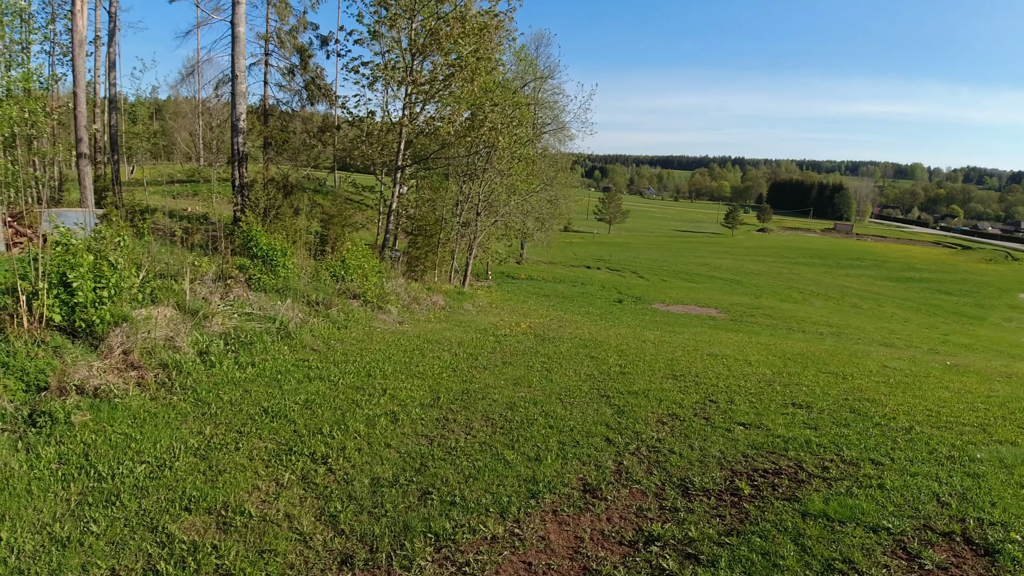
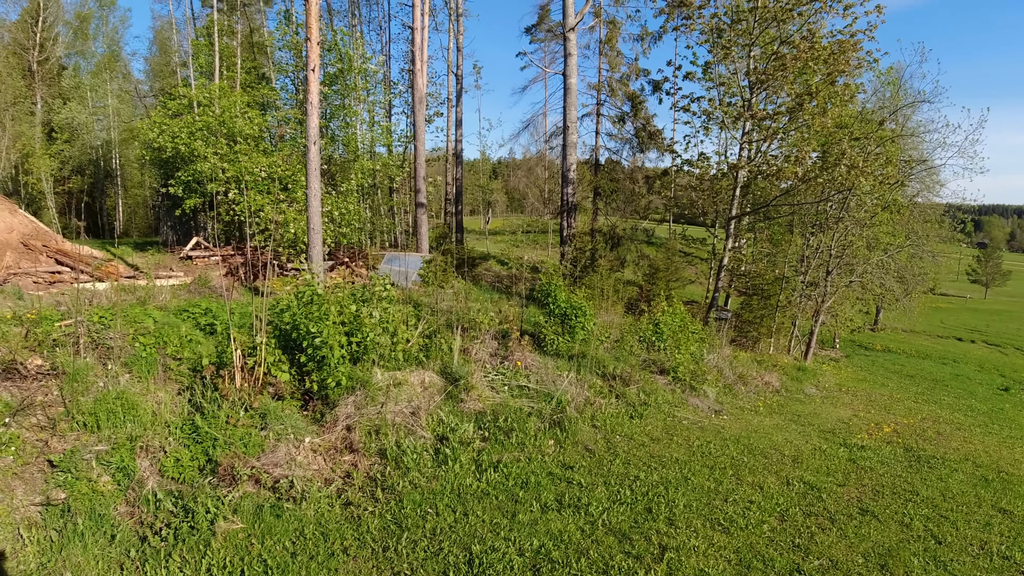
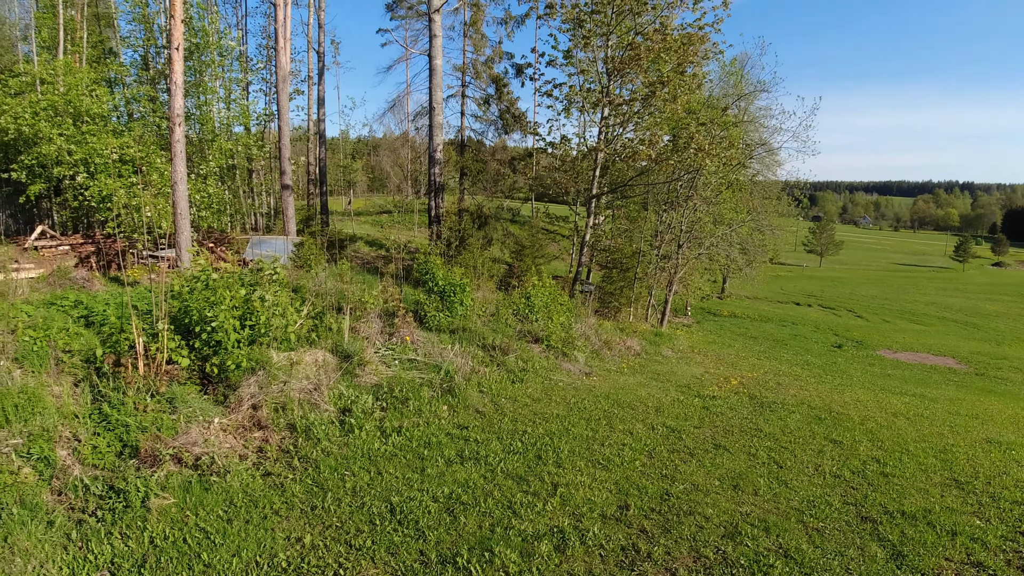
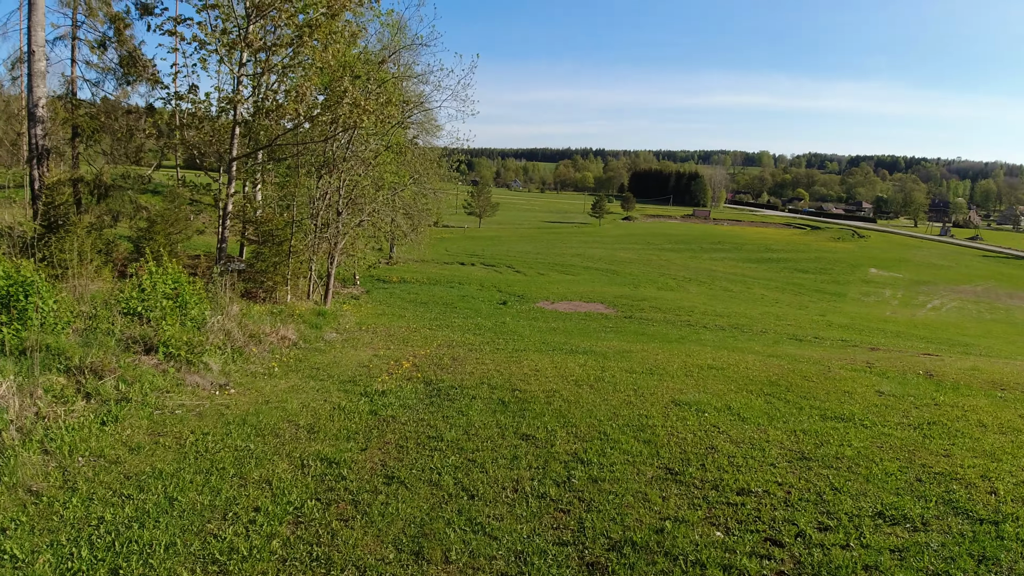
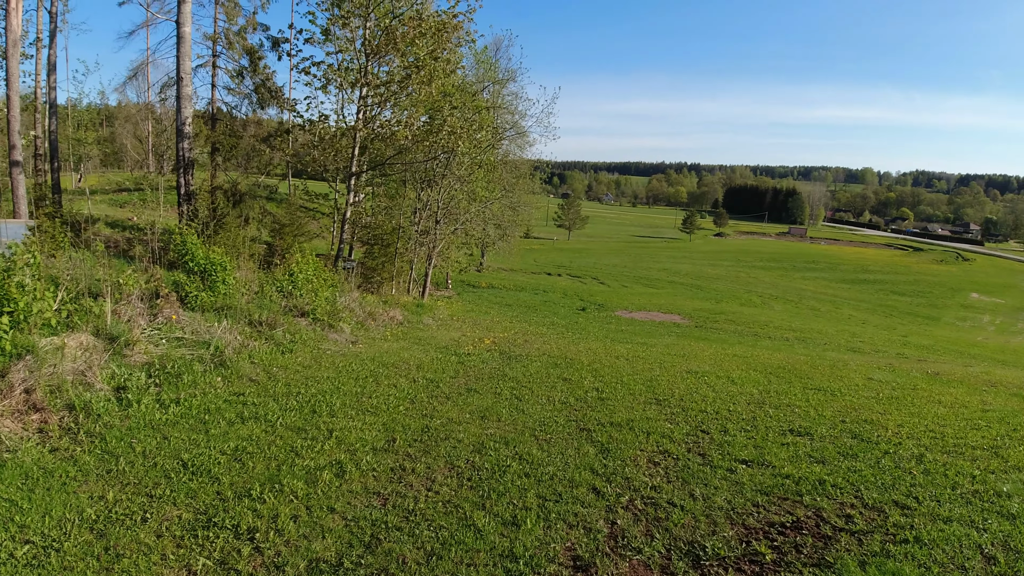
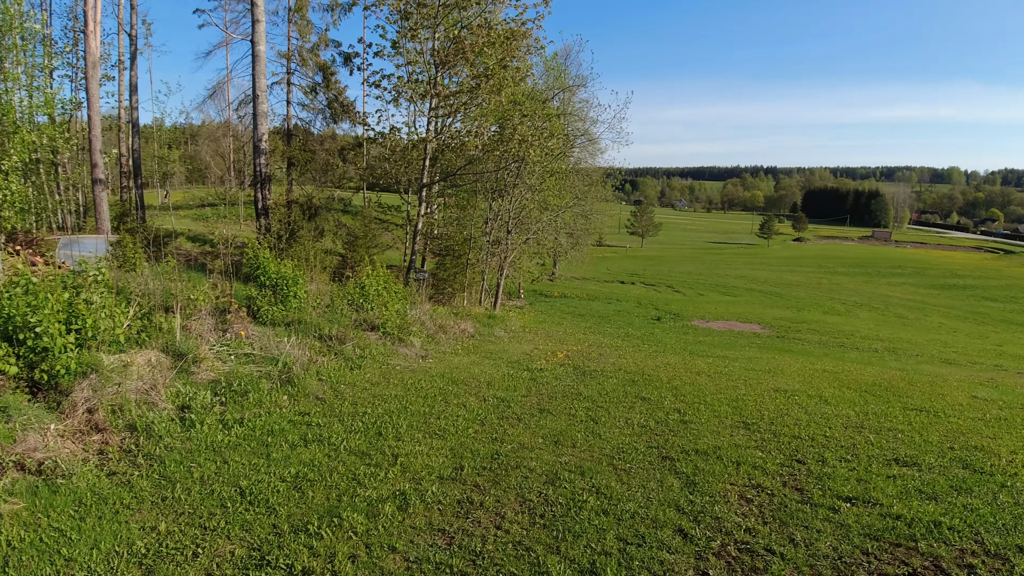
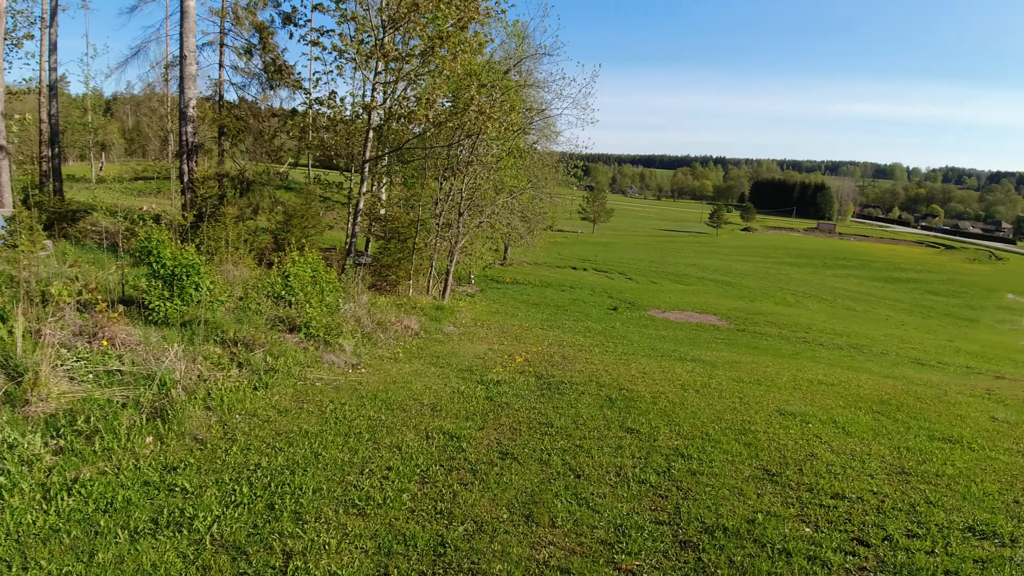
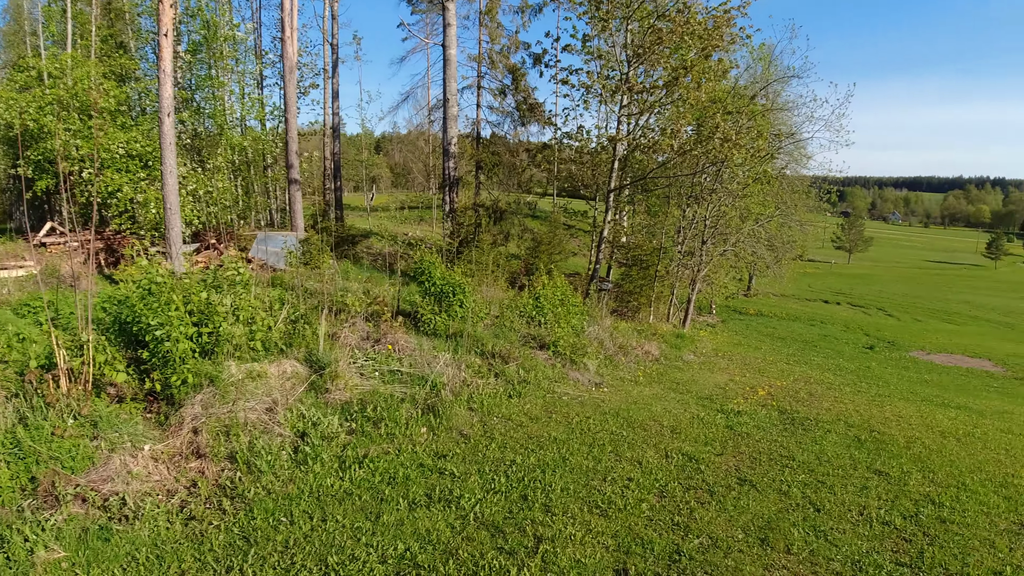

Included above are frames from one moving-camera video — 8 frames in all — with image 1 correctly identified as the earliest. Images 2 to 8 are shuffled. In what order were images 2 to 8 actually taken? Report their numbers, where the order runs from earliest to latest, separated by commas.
5, 6, 3, 2, 8, 7, 4
